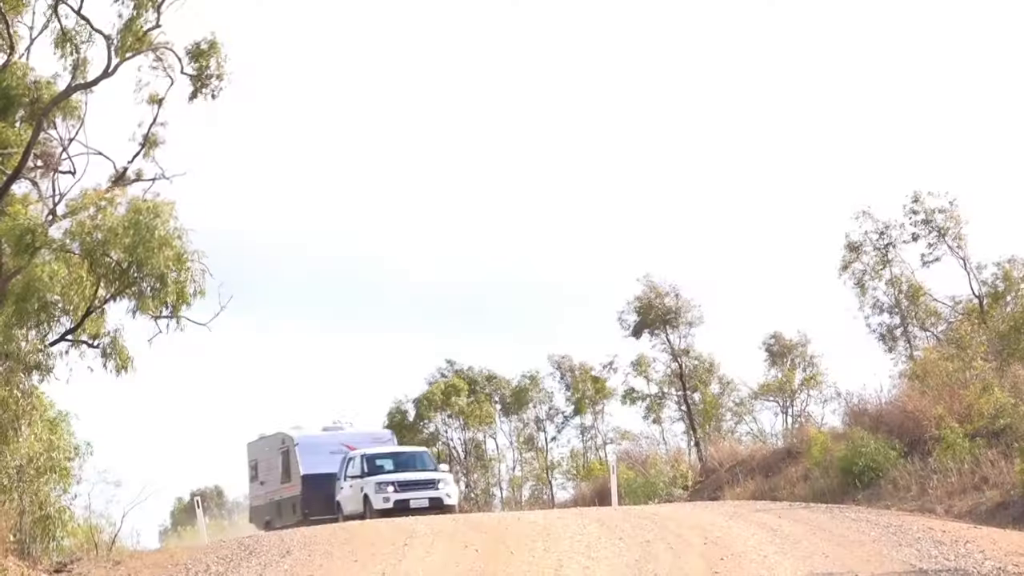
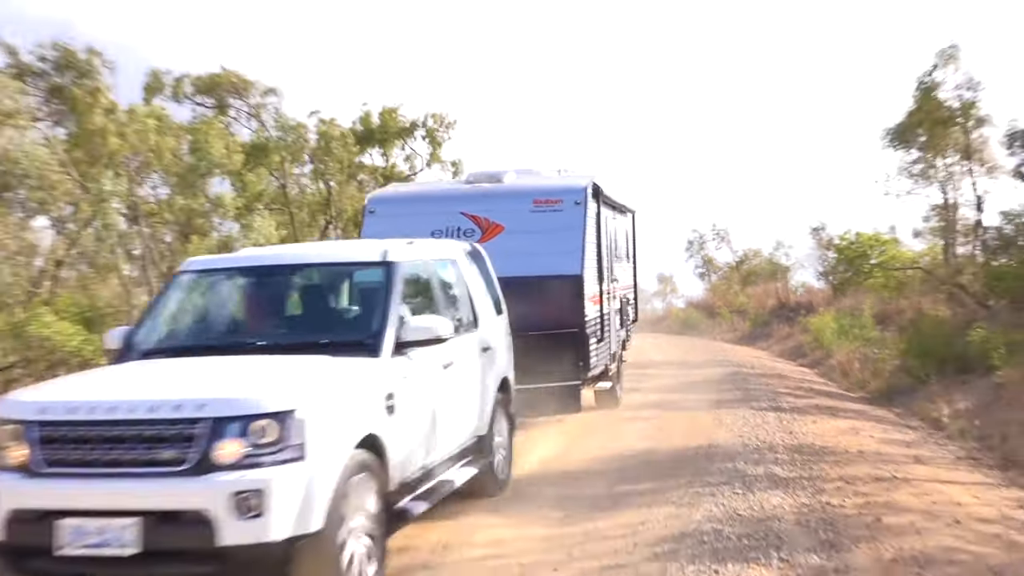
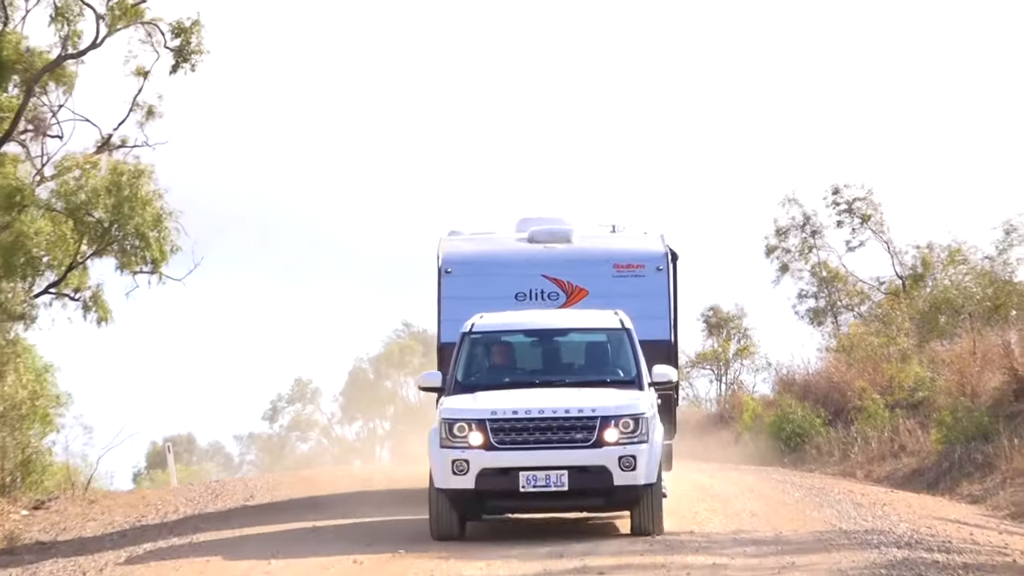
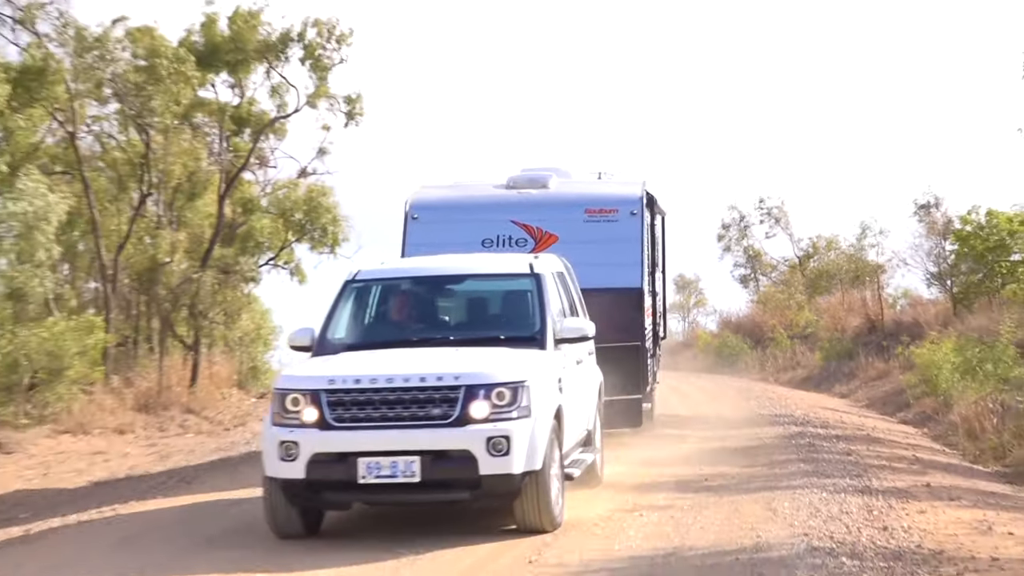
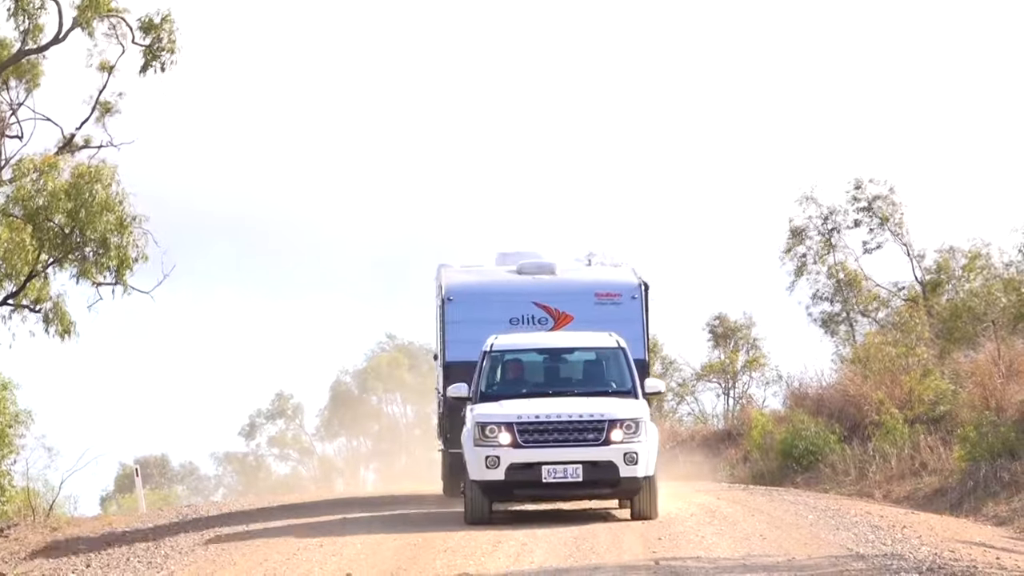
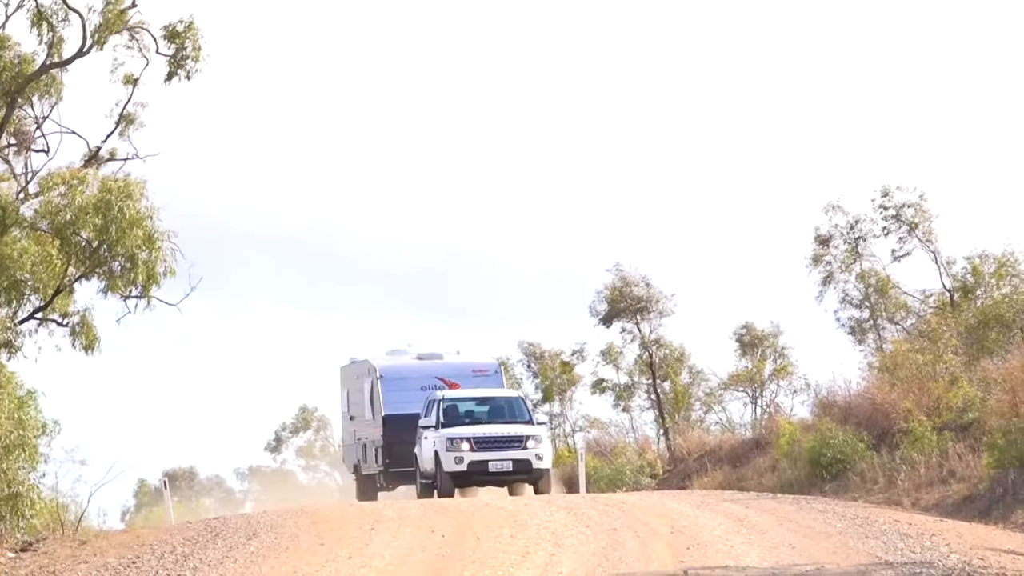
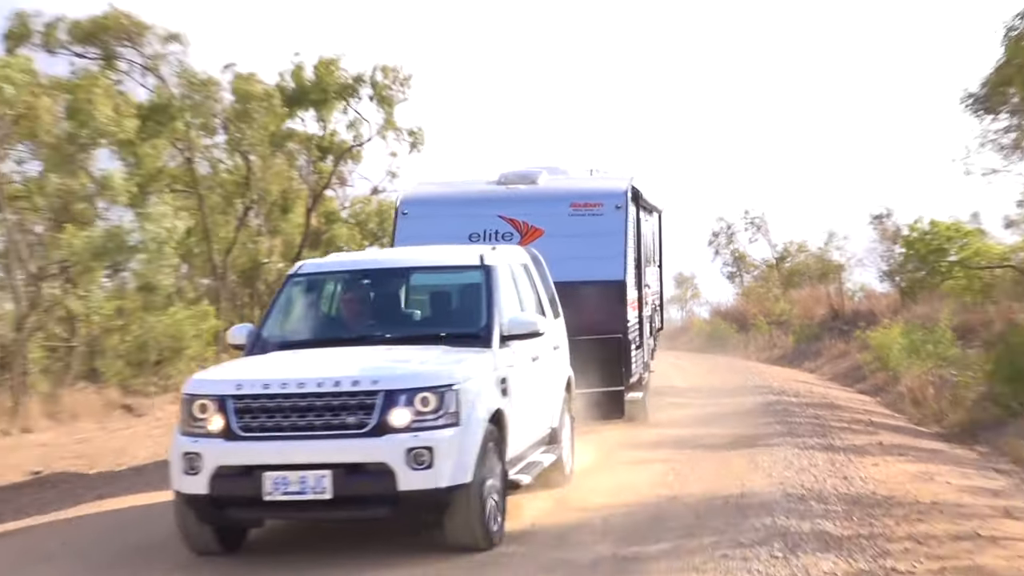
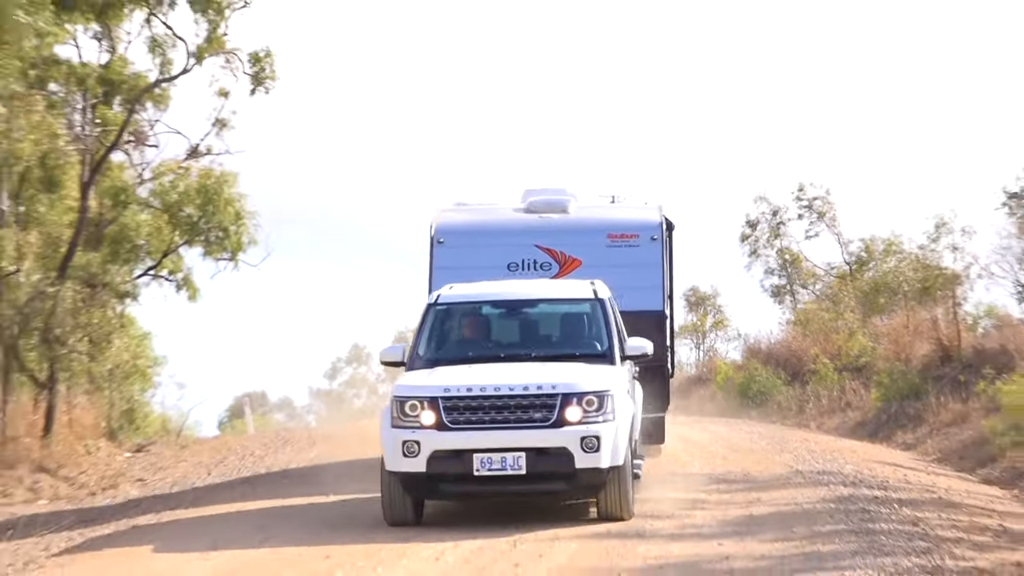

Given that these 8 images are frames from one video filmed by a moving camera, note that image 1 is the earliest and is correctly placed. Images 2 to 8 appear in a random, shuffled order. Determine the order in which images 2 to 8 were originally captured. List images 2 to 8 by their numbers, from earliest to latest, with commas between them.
6, 5, 3, 8, 4, 7, 2
